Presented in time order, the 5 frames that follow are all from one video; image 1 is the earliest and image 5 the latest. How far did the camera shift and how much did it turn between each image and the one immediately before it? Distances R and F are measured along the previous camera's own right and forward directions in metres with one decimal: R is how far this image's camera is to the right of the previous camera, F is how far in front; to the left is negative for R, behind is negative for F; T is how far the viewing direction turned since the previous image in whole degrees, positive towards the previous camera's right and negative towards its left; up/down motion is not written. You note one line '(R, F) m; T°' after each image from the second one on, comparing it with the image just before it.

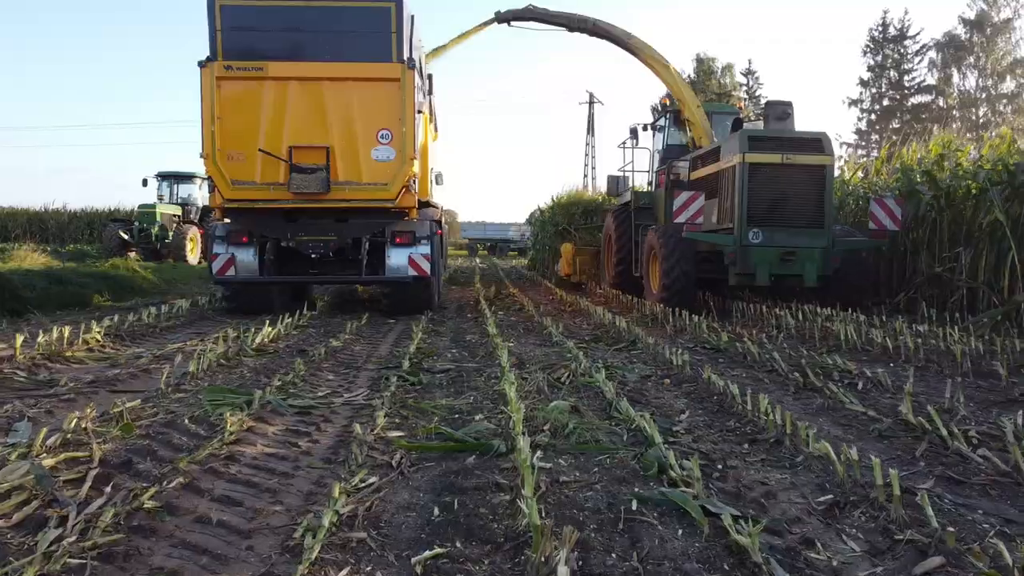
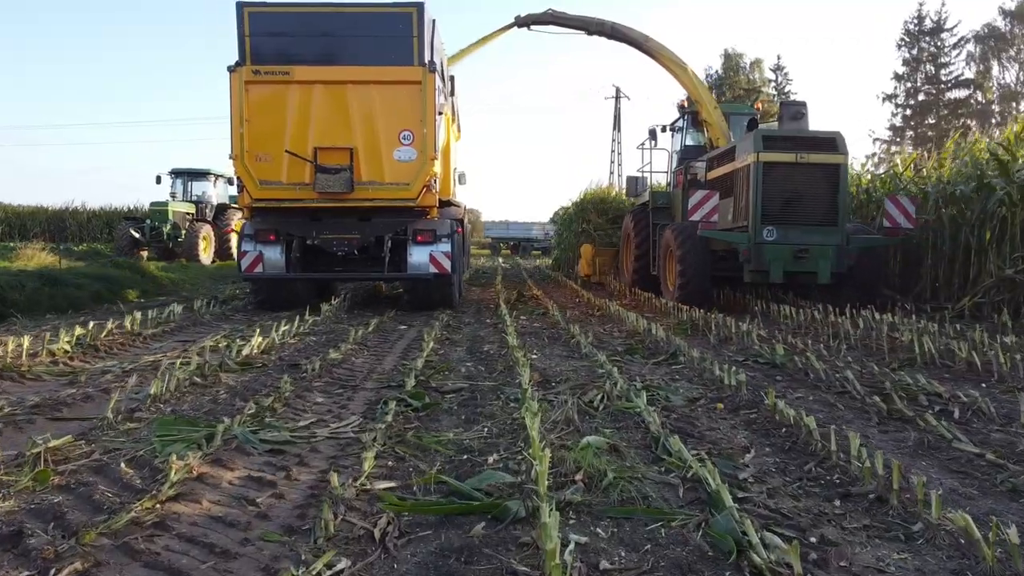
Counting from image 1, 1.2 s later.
(0.0, +0.9) m; -2°
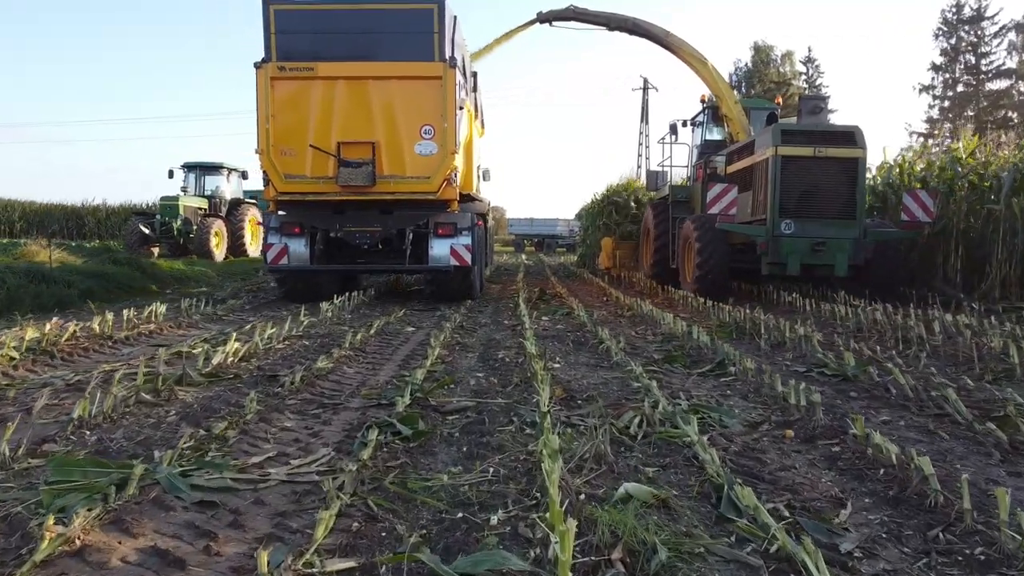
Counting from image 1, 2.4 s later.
(0.0, +0.9) m; -2°
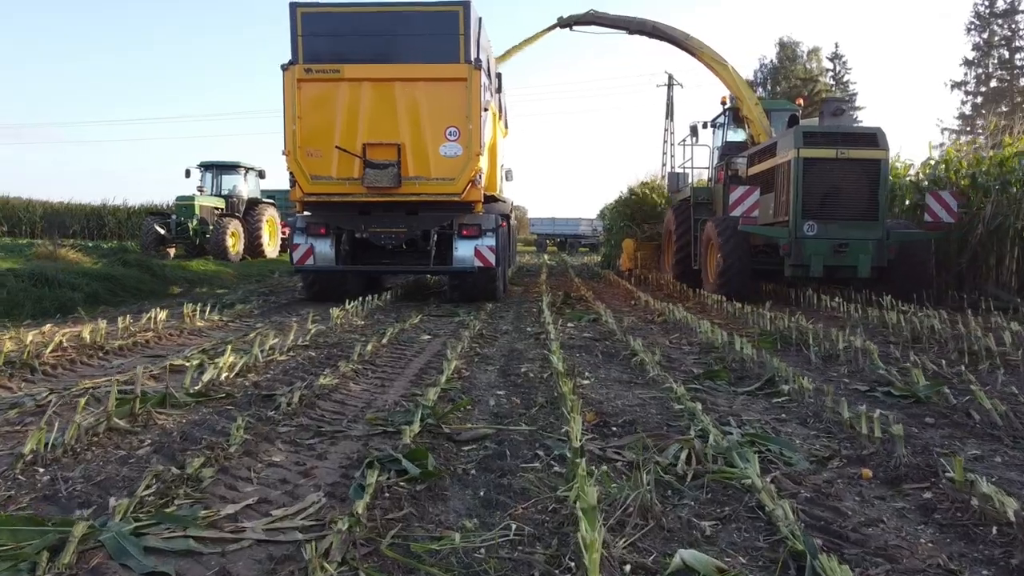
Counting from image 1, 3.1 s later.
(0.0, +0.5) m; -2°
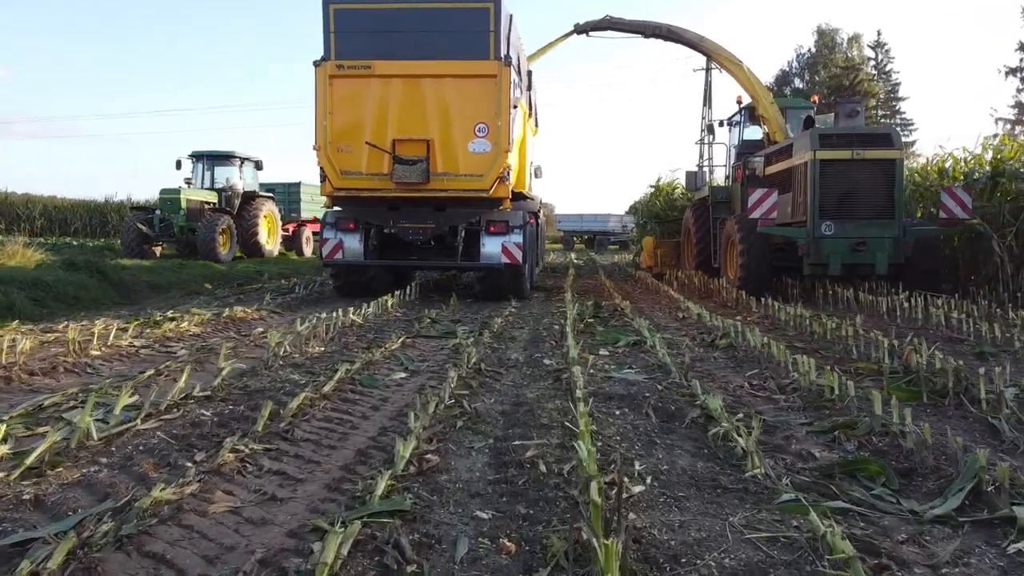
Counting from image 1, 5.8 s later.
(+0.1, +2.1) m; -2°
